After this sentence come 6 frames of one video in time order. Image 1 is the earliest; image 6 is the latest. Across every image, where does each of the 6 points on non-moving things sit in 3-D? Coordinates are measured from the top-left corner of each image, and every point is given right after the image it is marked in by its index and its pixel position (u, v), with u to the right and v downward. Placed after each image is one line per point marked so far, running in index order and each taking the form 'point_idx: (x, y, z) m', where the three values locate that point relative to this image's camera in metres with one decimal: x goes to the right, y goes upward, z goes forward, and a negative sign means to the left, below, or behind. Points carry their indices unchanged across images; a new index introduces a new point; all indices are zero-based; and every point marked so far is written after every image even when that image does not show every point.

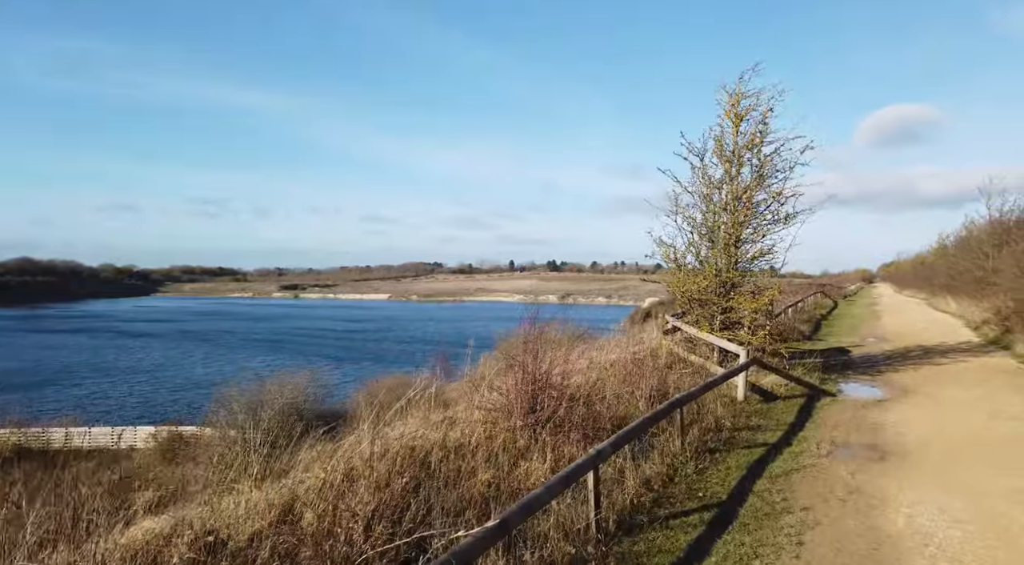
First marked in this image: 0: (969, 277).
0: (+14.1, +0.2, +19.9) m
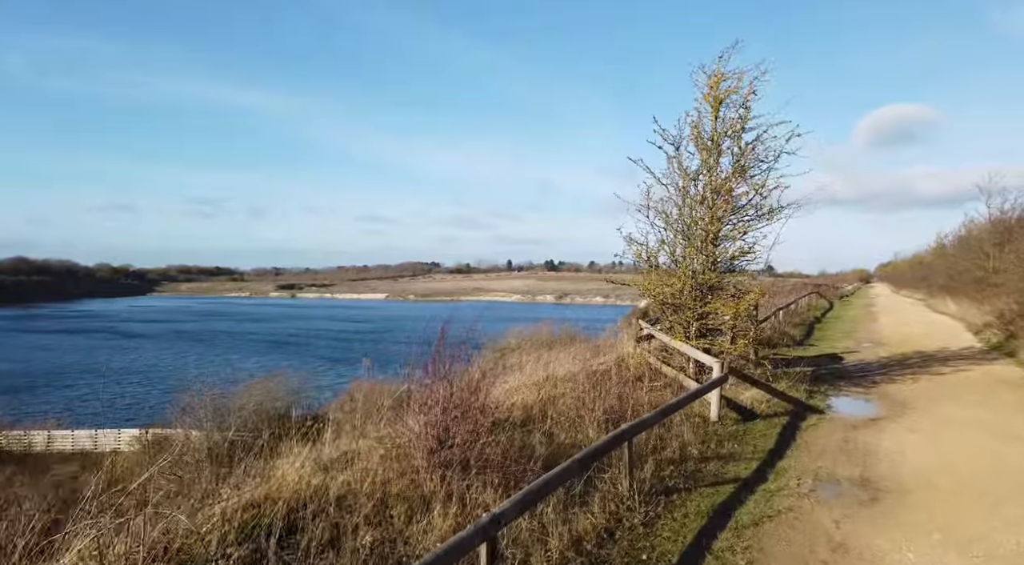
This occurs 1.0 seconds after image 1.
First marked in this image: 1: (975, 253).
0: (+13.7, +0.1, +19.3) m
1: (+14.2, +0.9, +19.7) m
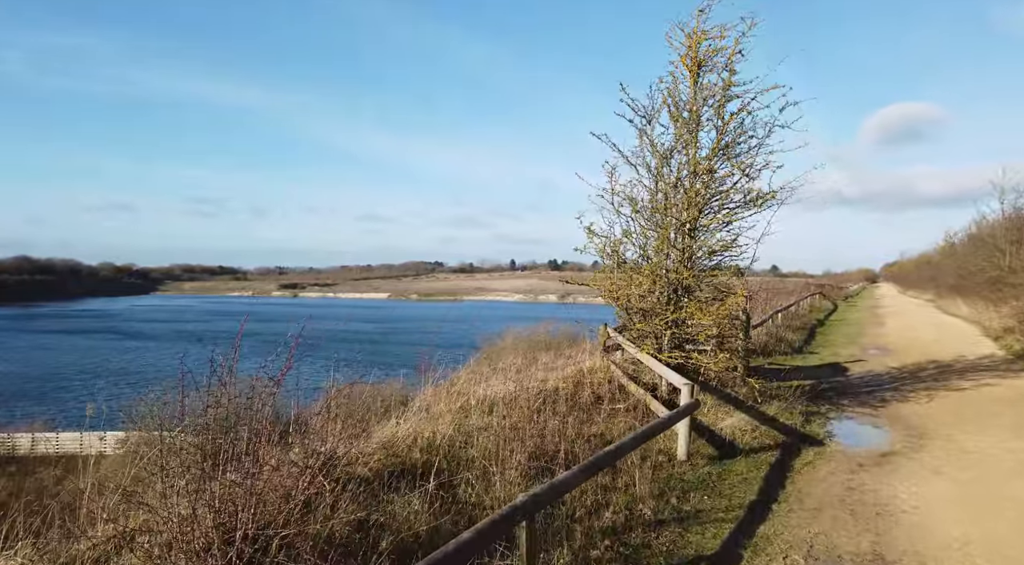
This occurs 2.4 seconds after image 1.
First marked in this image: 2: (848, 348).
0: (+13.4, +0.1, +18.4) m
1: (+13.8, +0.9, +18.8) m
2: (+7.3, -1.5, +14.2) m
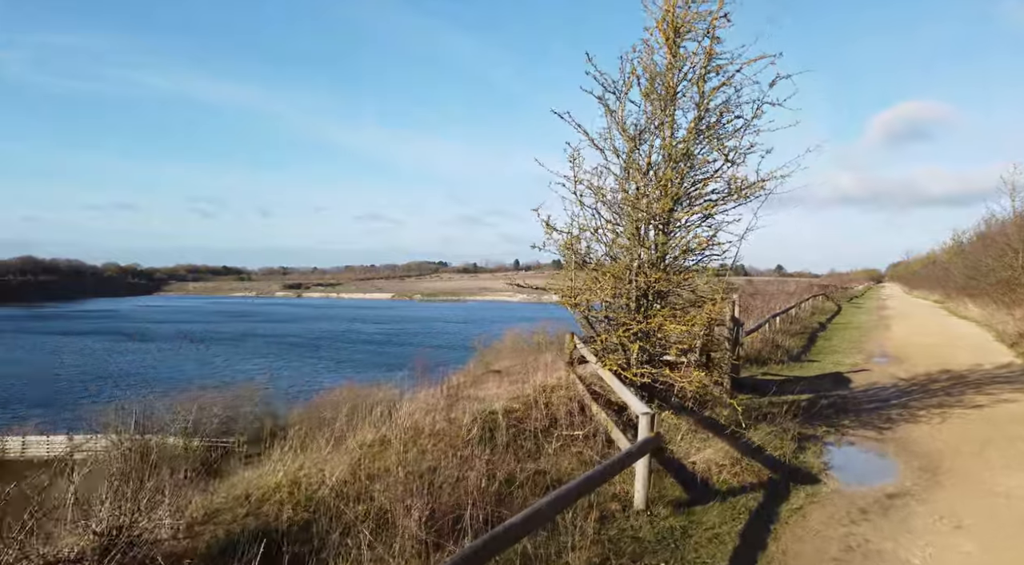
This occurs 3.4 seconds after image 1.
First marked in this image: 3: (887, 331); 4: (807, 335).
0: (+13.2, +0.1, +17.7) m
1: (+13.6, +0.9, +18.1) m
2: (+7.1, -1.5, +13.5) m
3: (+11.4, -1.4, +19.6) m
4: (+7.7, -1.3, +16.9) m
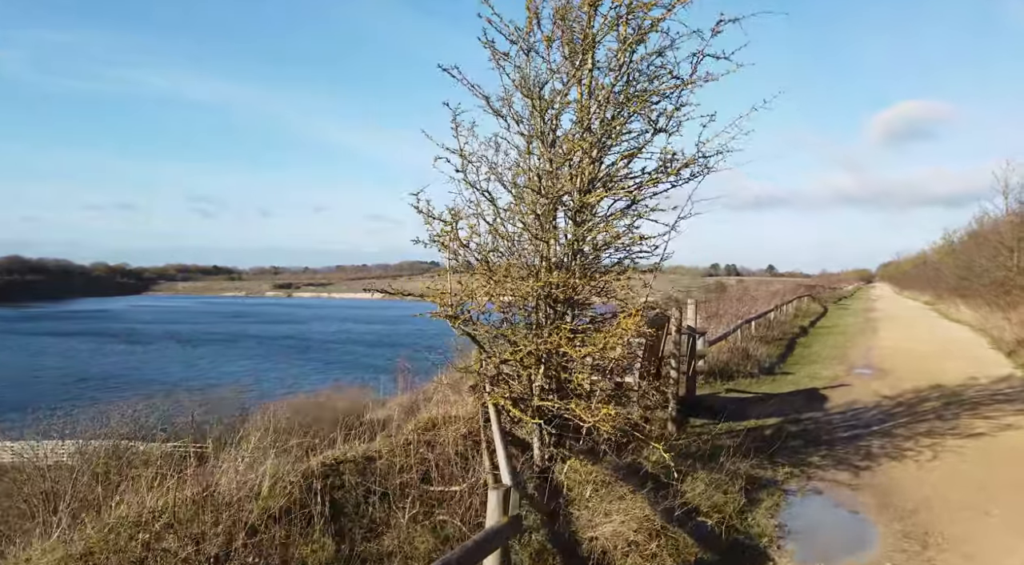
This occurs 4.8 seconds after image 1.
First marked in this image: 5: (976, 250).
0: (+12.4, +0.1, +17.0) m
1: (+12.9, +0.9, +17.4) m
2: (+6.4, -1.5, +12.8) m
3: (+10.7, -1.5, +18.9) m
4: (+7.0, -1.4, +16.1) m
5: (+14.1, +1.0, +19.6) m
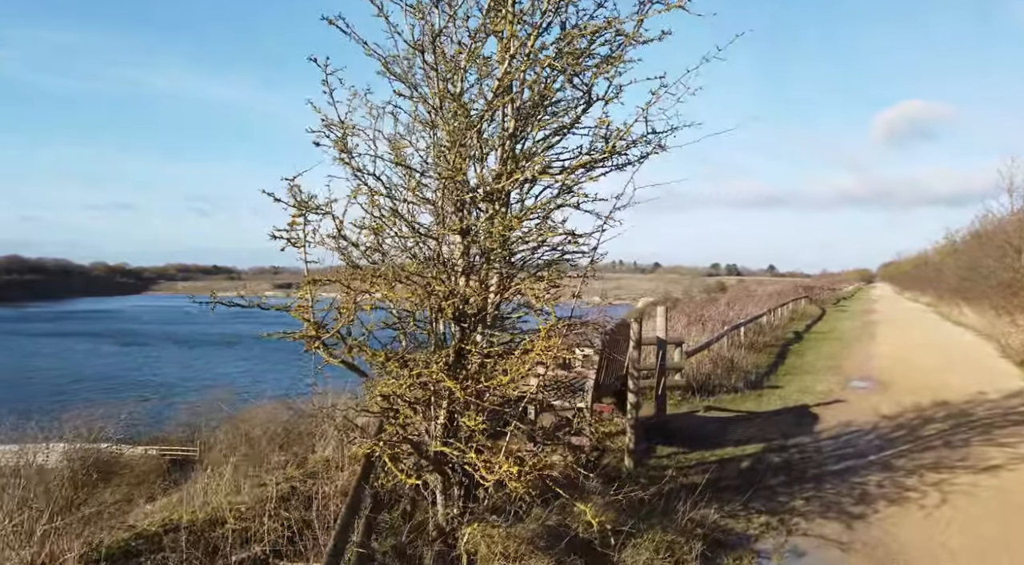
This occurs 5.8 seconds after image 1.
0: (+12.1, +0.1, +16.4) m
1: (+12.6, +0.9, +16.8) m
2: (+6.0, -1.5, +12.2) m
3: (+10.3, -1.5, +18.3) m
4: (+6.6, -1.4, +15.5) m
5: (+13.7, +1.0, +19.0) m
